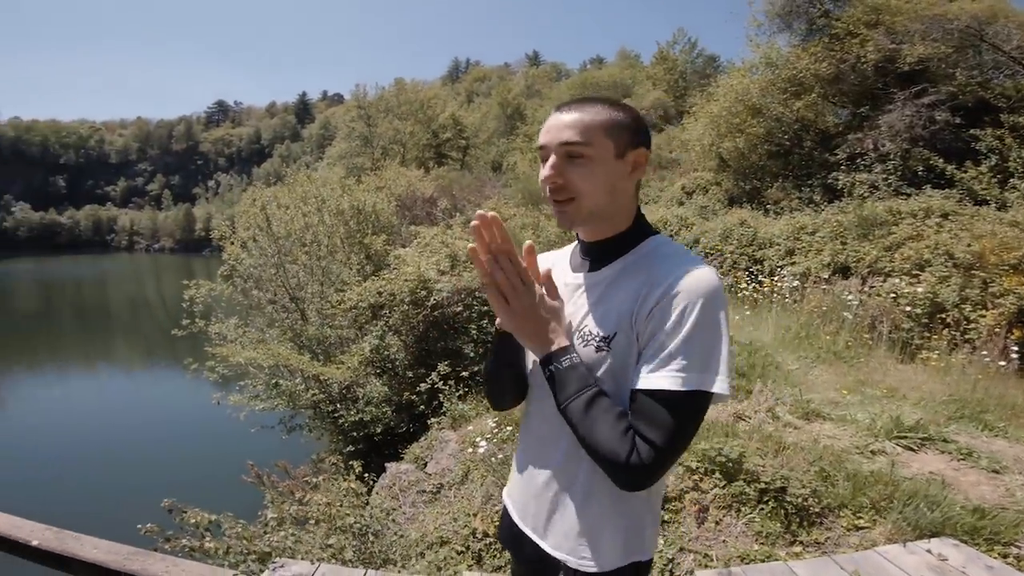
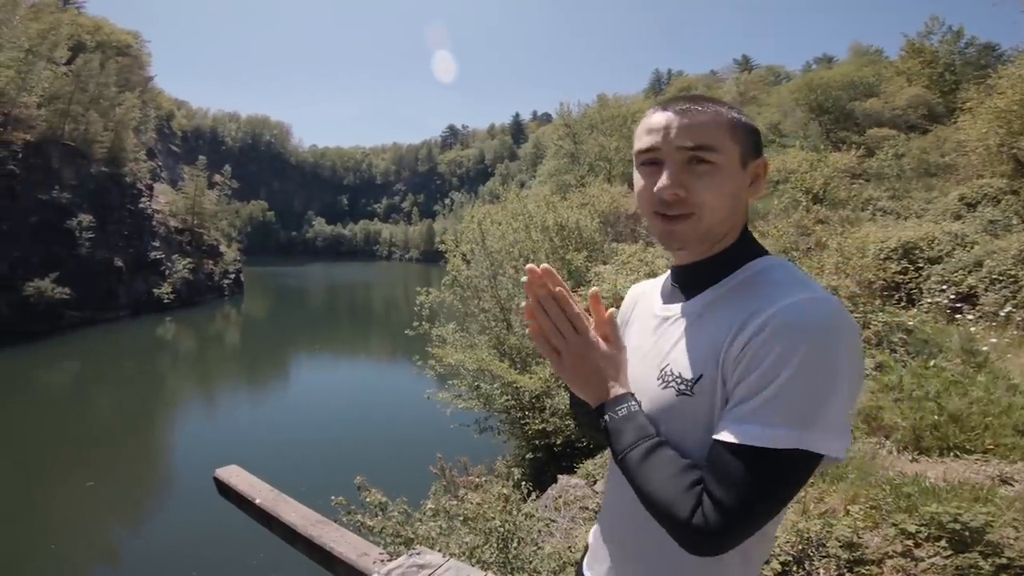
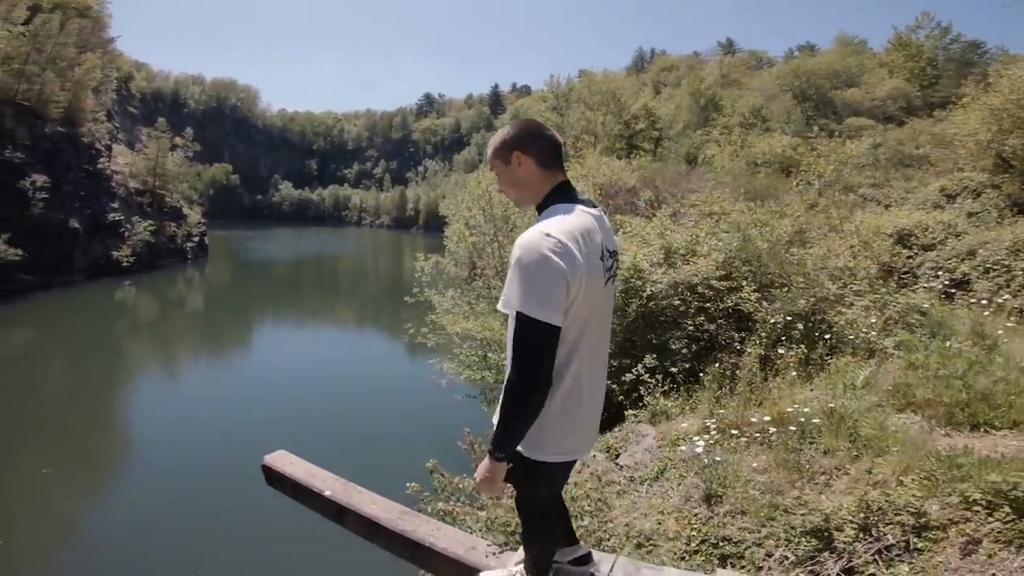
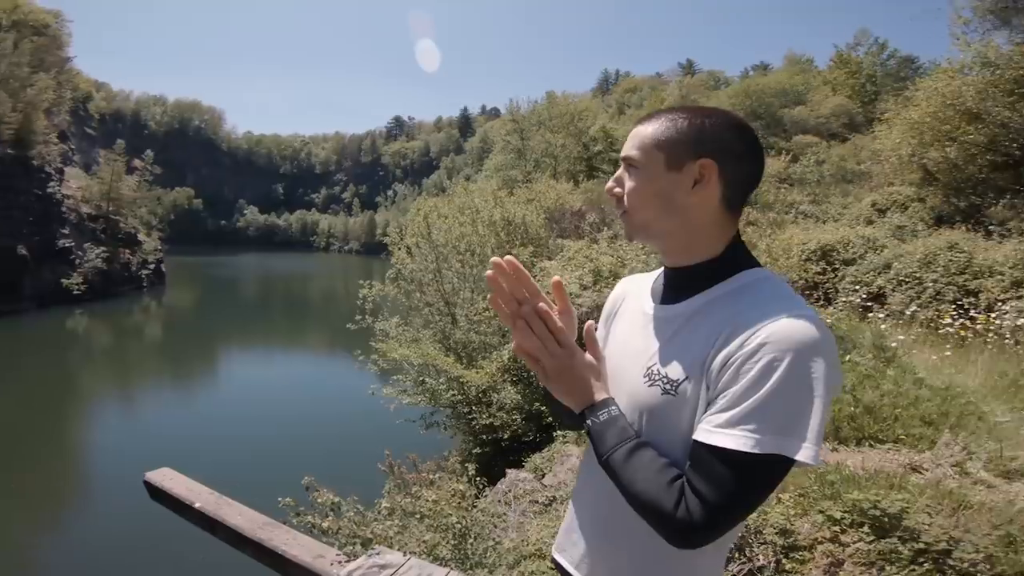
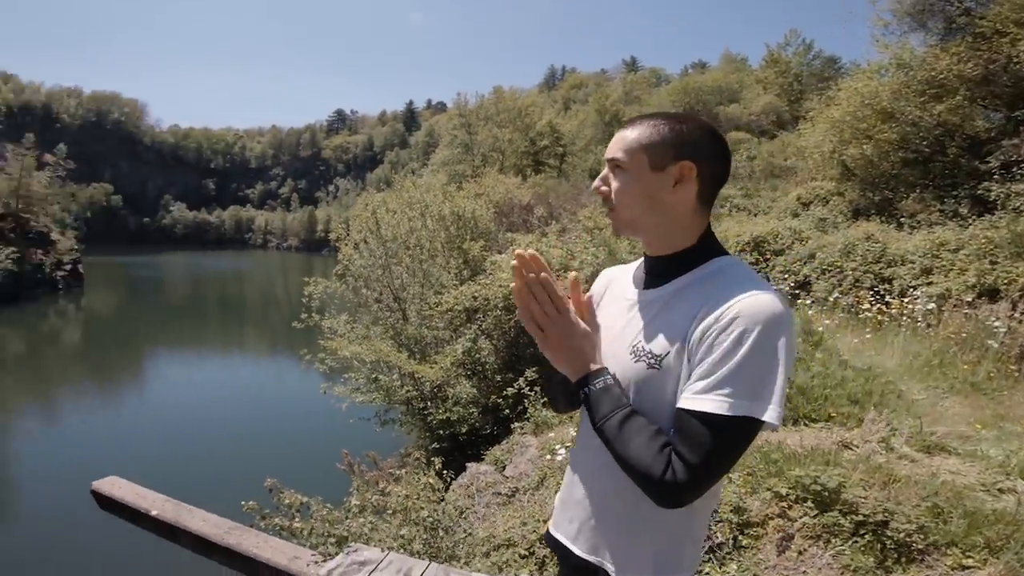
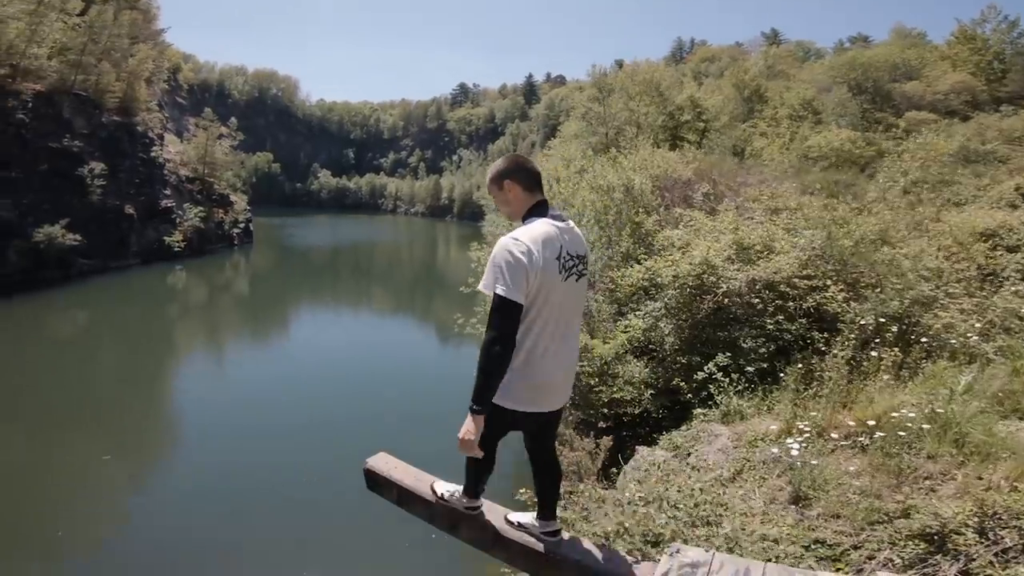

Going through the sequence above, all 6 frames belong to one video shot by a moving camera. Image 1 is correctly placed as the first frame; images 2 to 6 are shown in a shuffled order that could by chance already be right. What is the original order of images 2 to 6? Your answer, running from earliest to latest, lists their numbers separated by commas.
5, 4, 2, 3, 6
